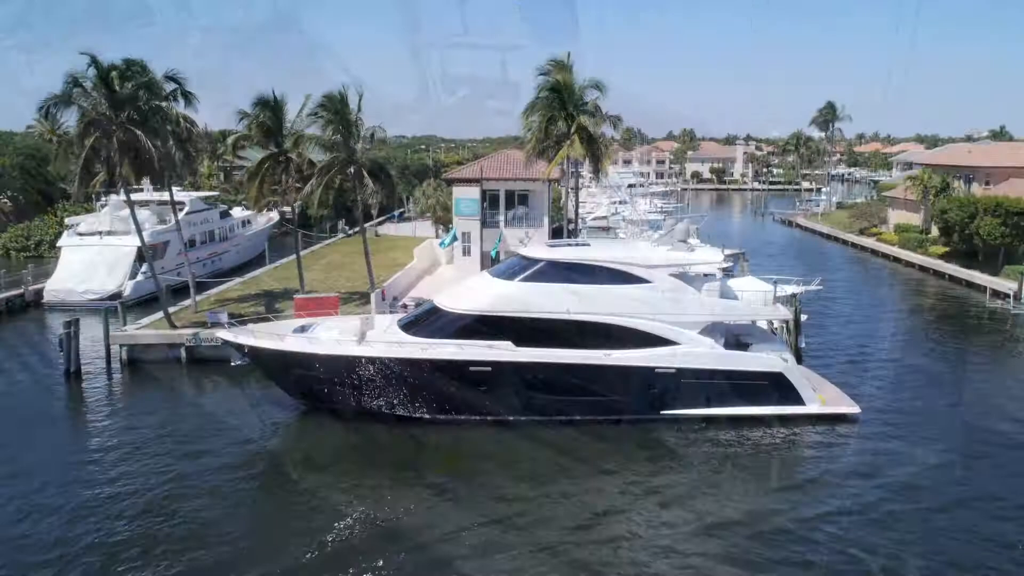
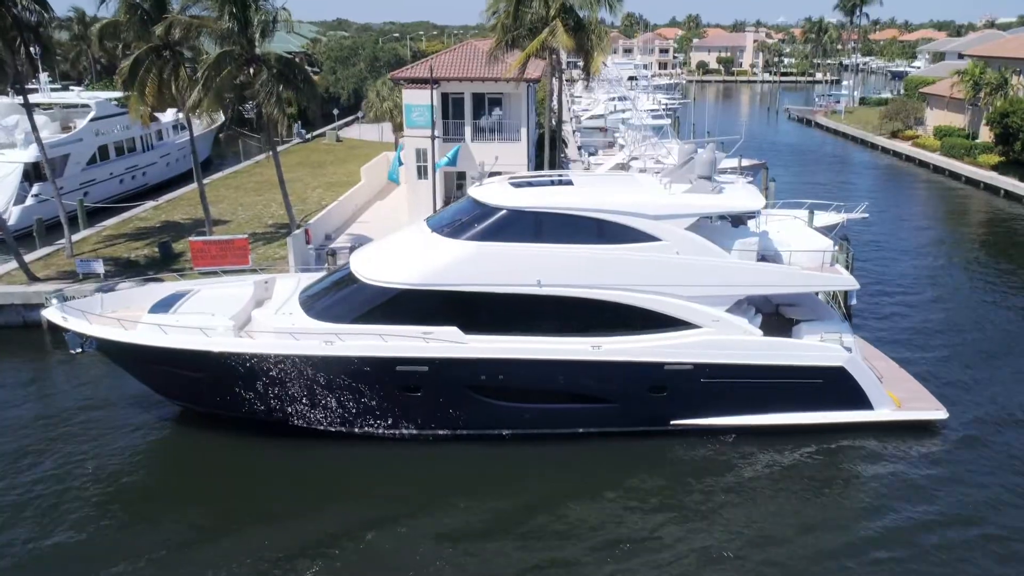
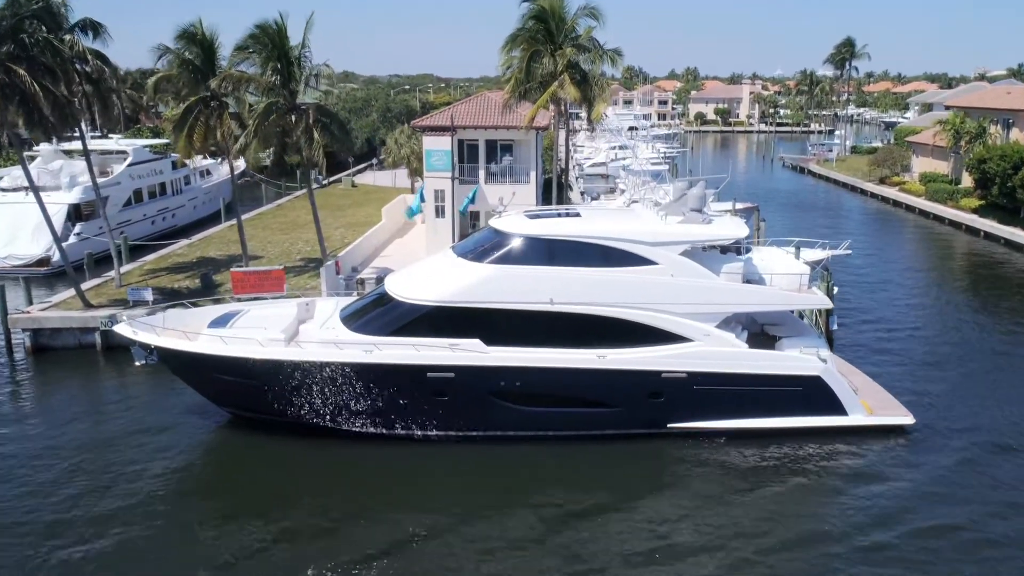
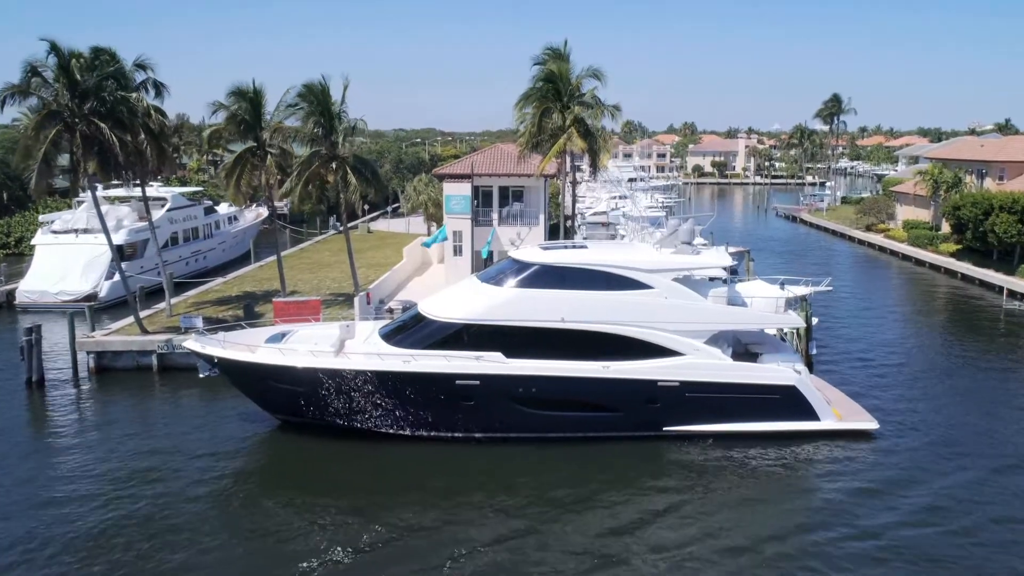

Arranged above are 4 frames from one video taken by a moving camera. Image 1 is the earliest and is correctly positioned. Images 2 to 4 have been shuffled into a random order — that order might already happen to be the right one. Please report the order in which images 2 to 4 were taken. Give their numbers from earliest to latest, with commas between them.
4, 3, 2
